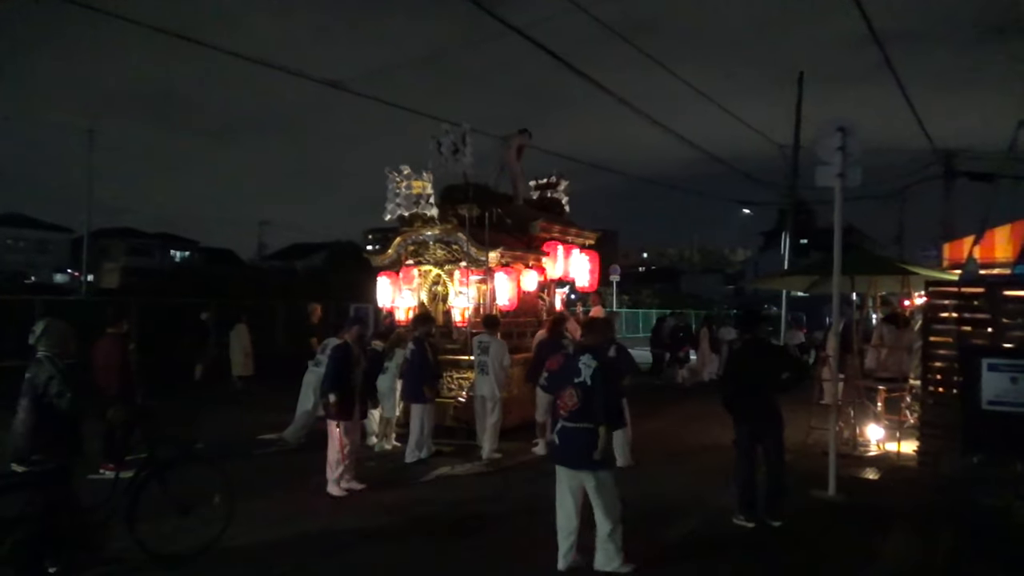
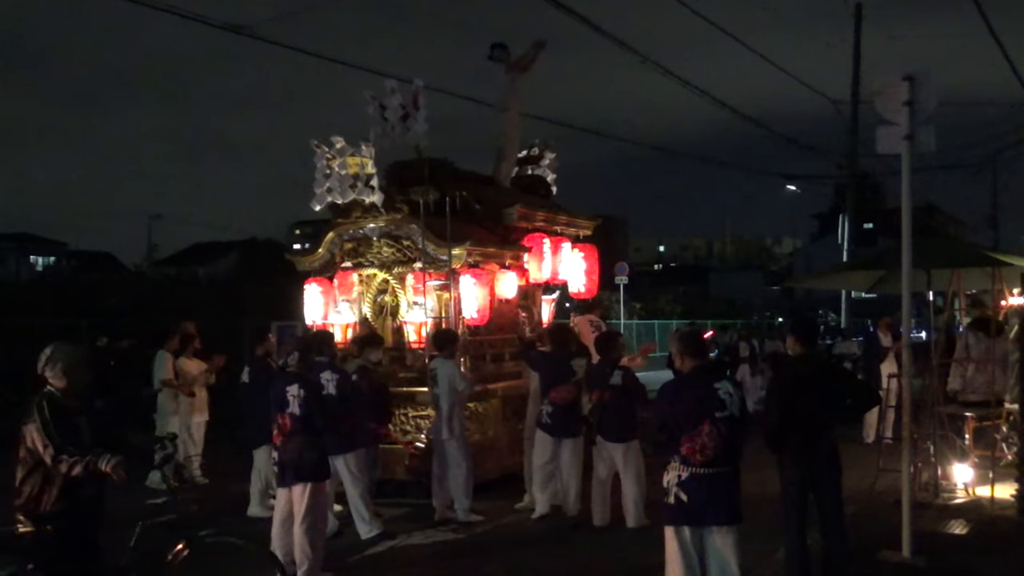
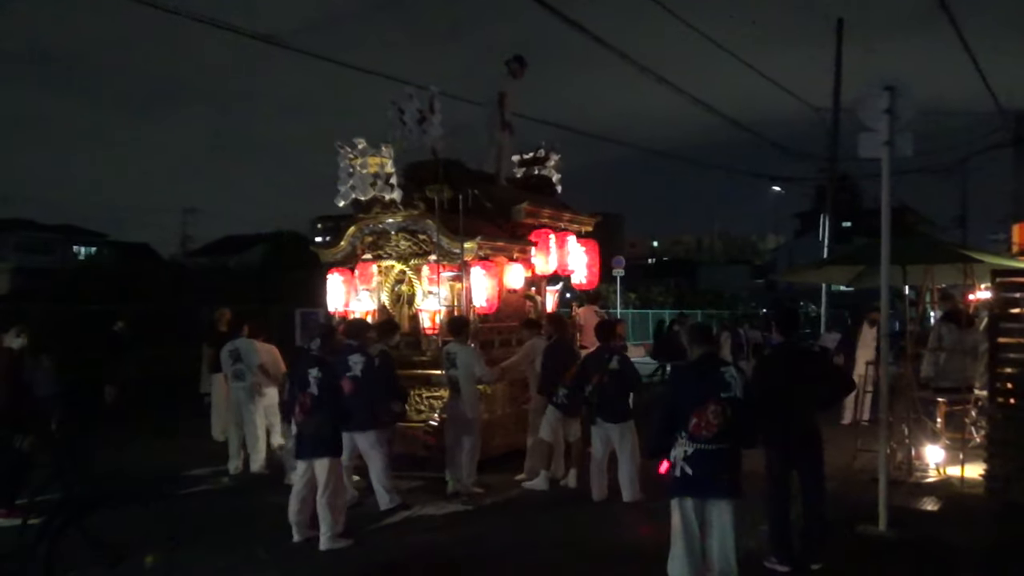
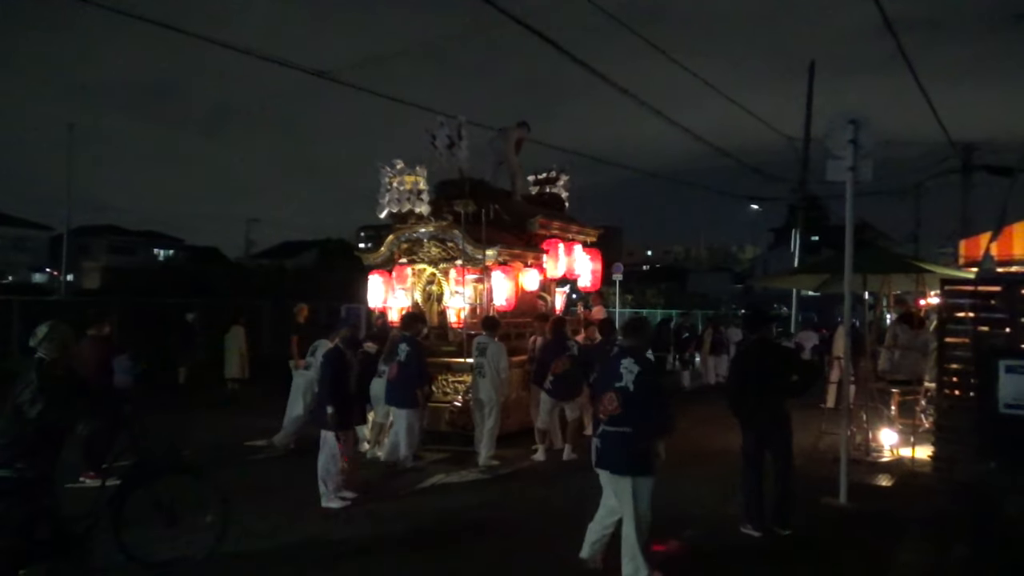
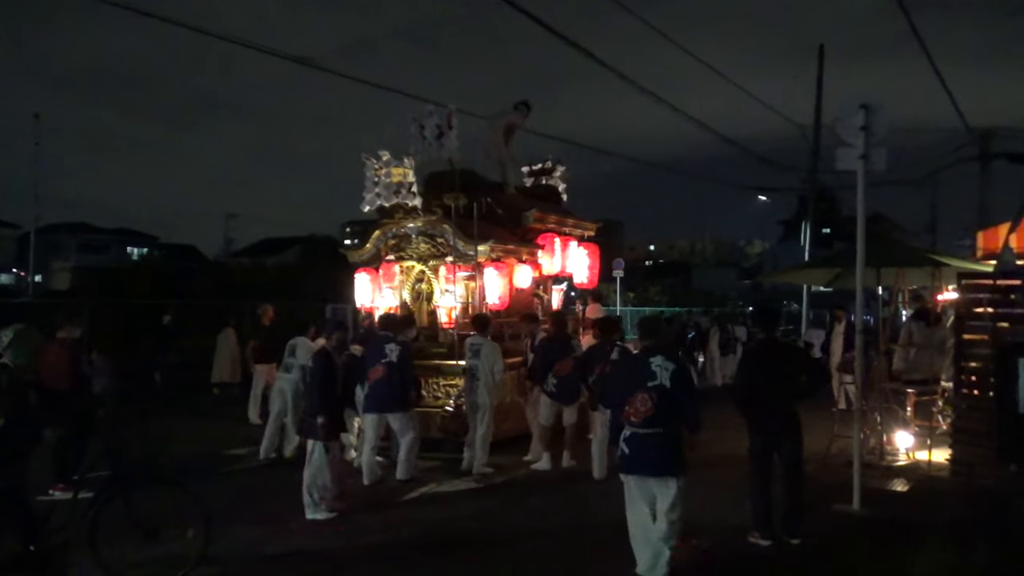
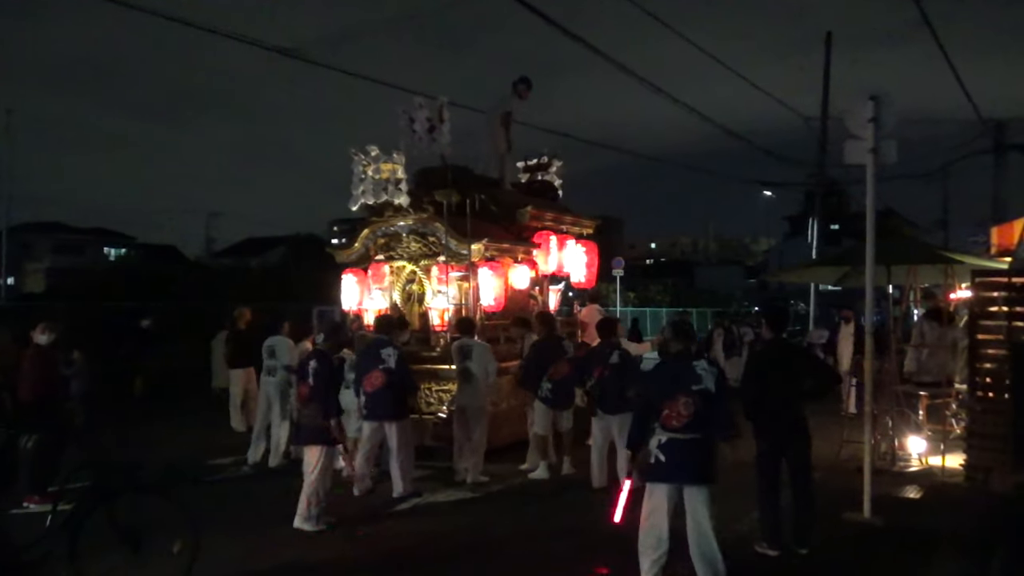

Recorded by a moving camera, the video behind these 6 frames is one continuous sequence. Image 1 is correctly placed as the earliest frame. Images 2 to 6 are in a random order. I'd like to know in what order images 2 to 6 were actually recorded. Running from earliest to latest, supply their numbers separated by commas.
4, 5, 6, 3, 2
